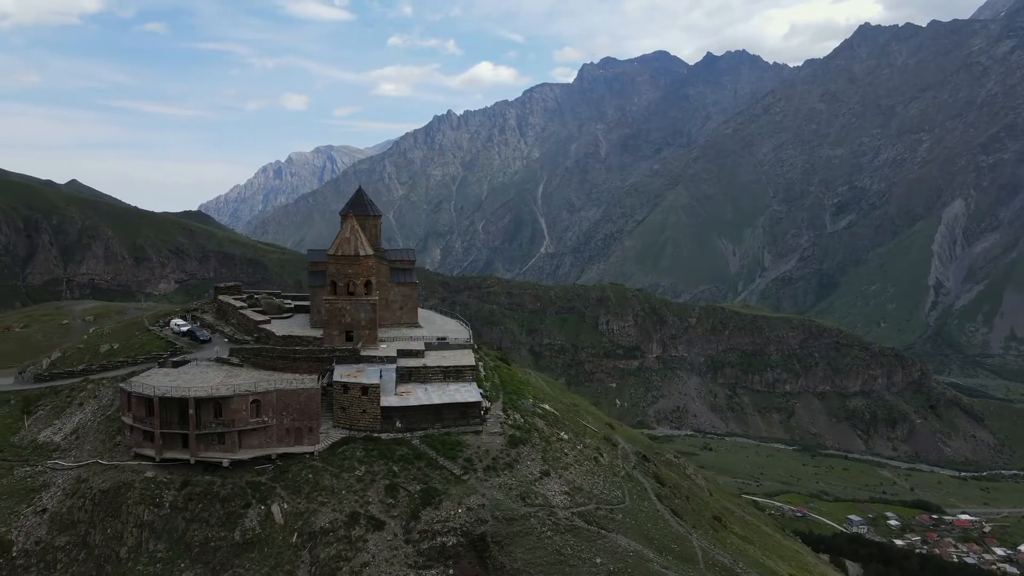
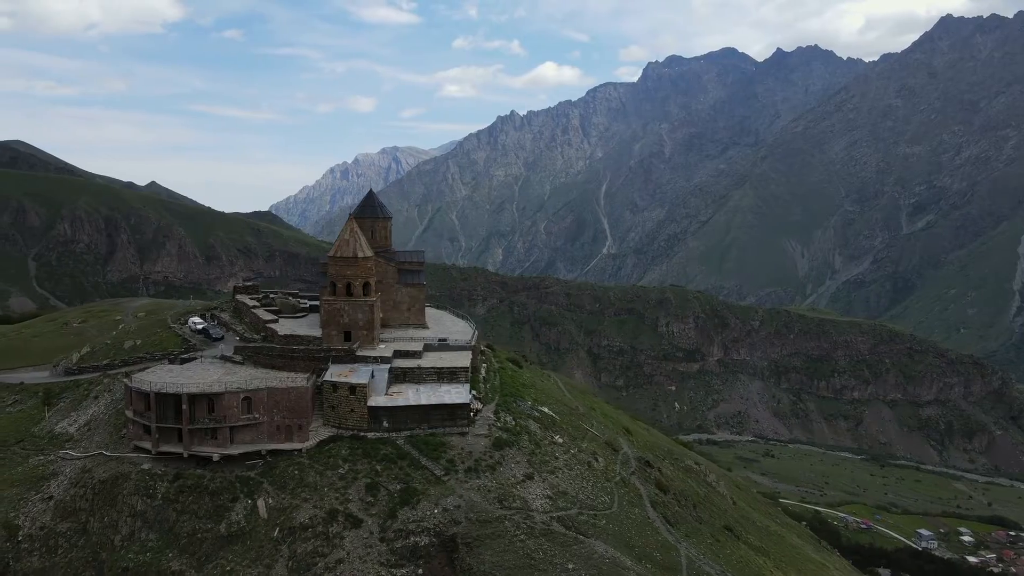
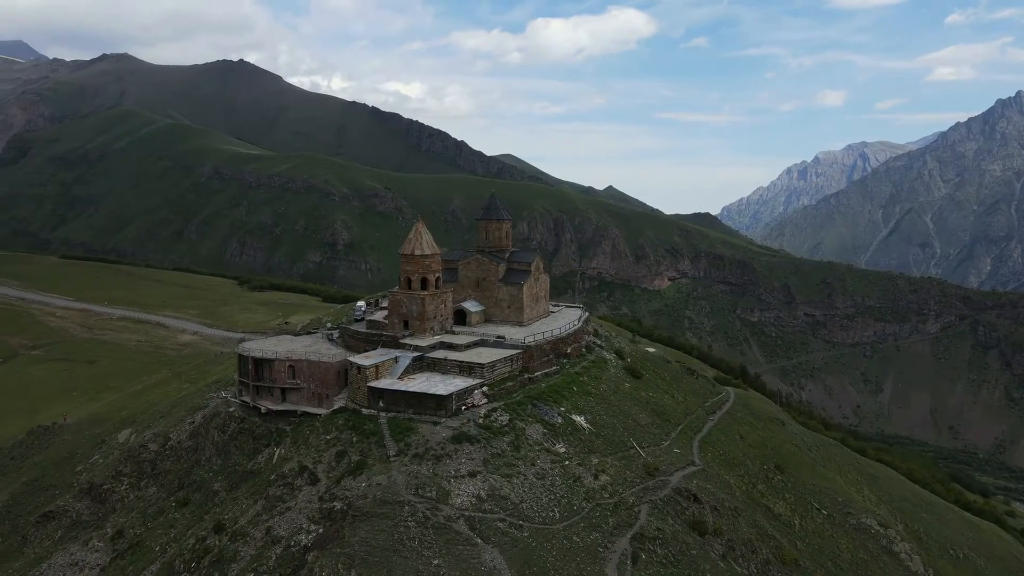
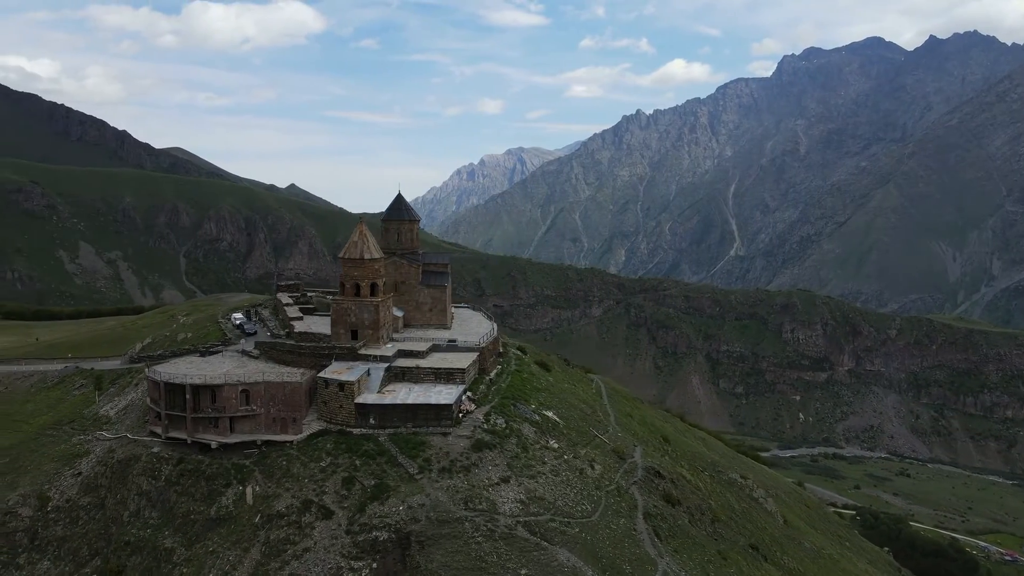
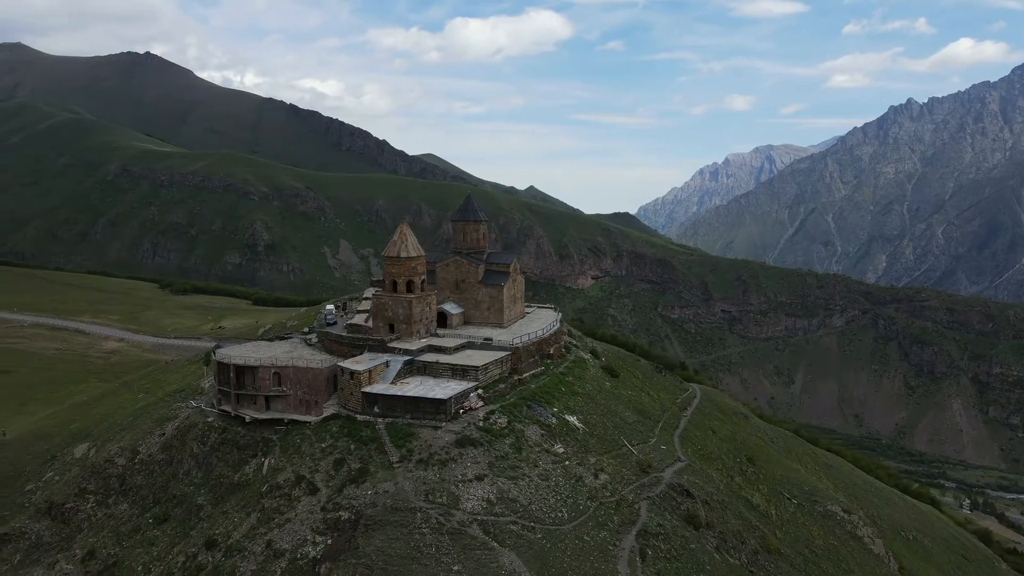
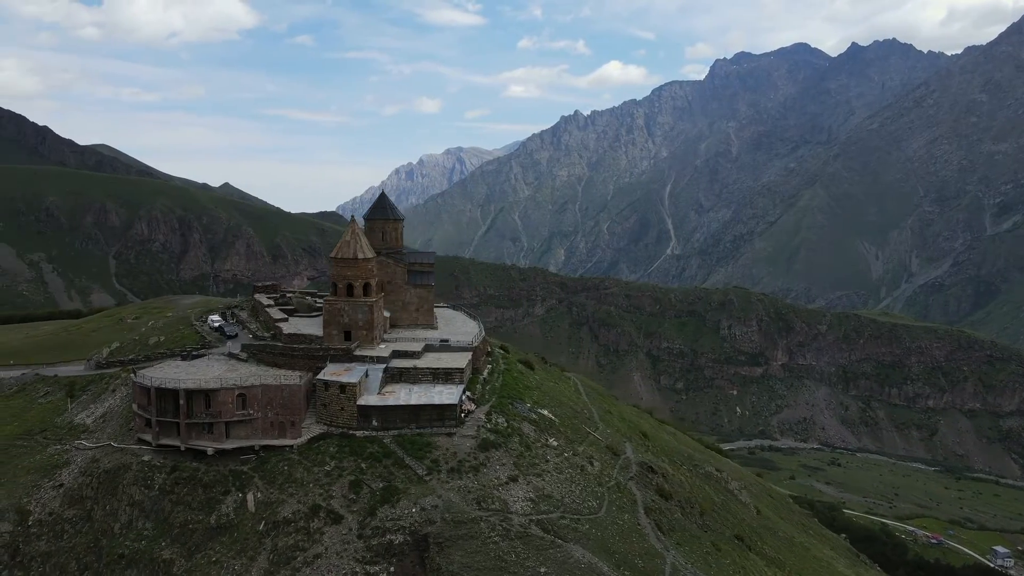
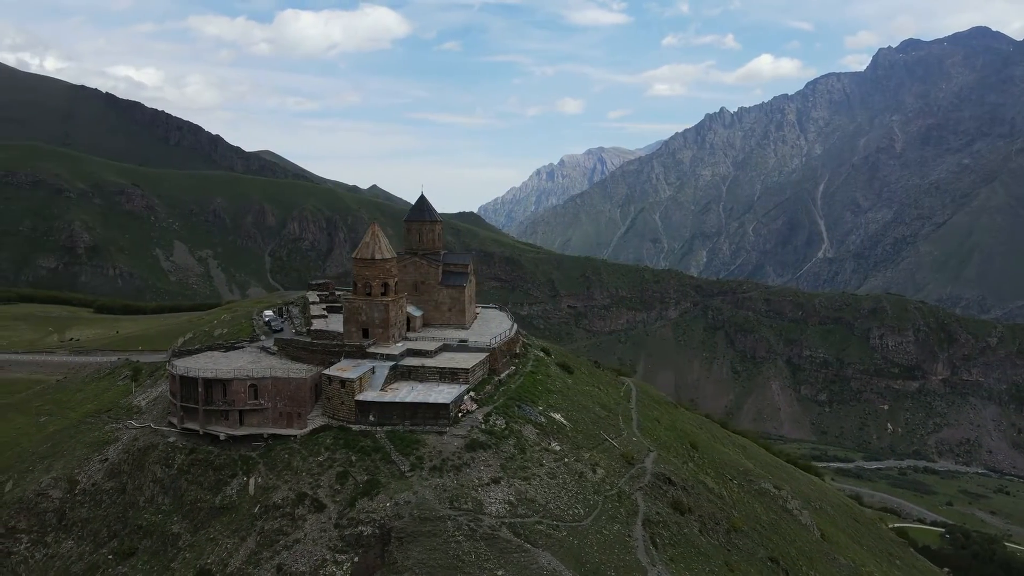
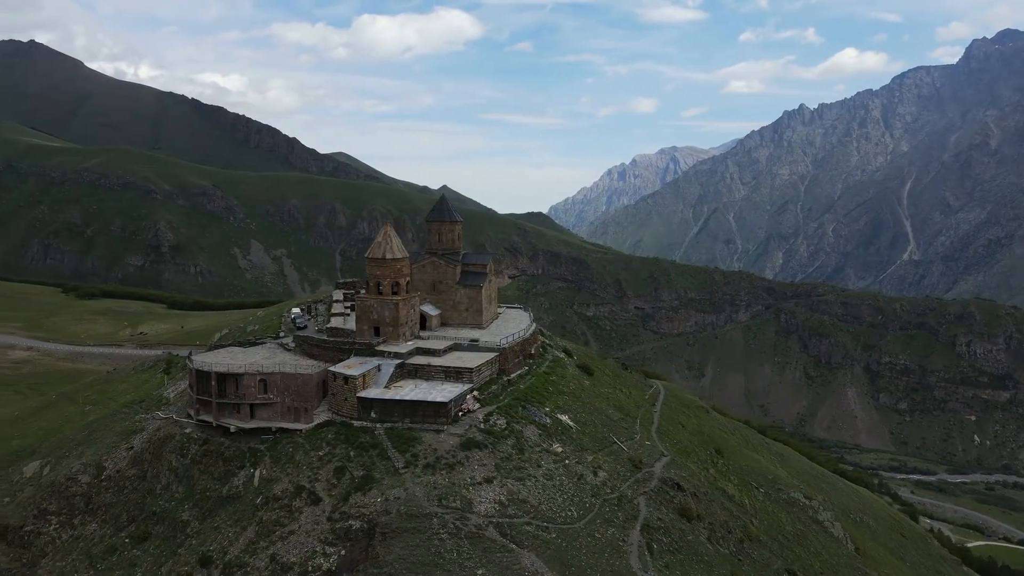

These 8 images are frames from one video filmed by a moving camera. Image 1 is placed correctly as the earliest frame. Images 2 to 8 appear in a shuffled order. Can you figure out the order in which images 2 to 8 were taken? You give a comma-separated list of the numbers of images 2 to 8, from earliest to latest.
2, 6, 4, 7, 8, 5, 3
